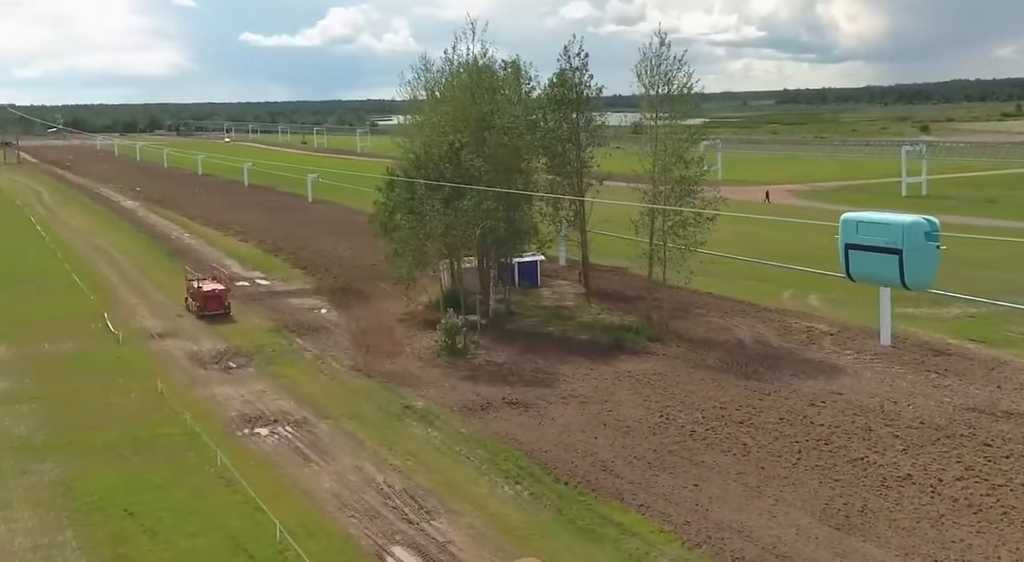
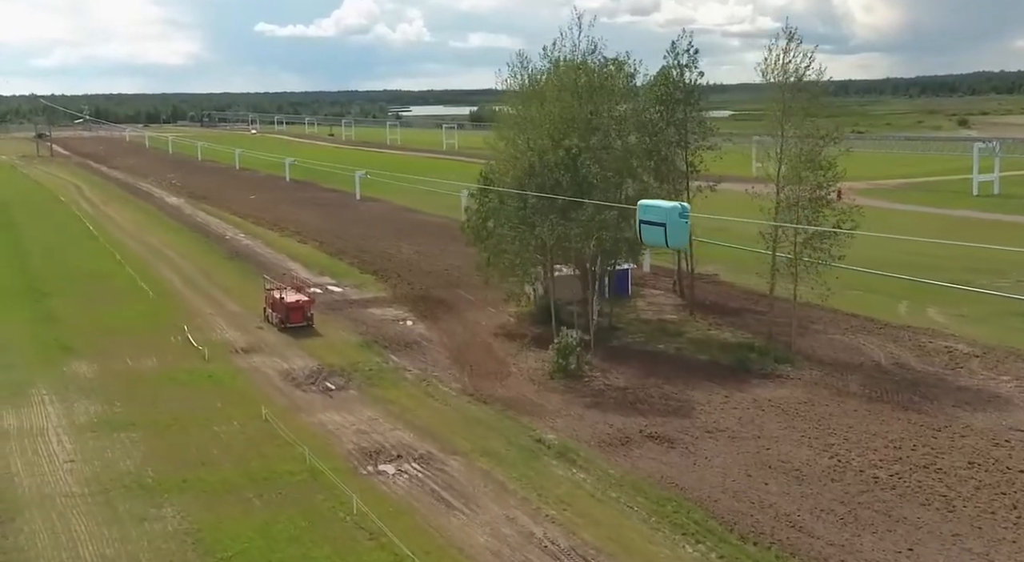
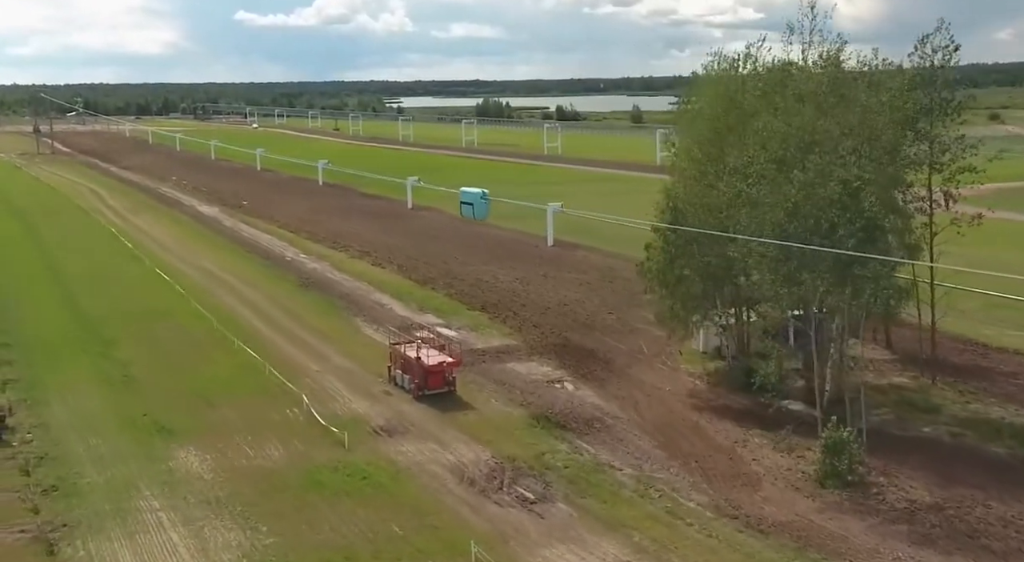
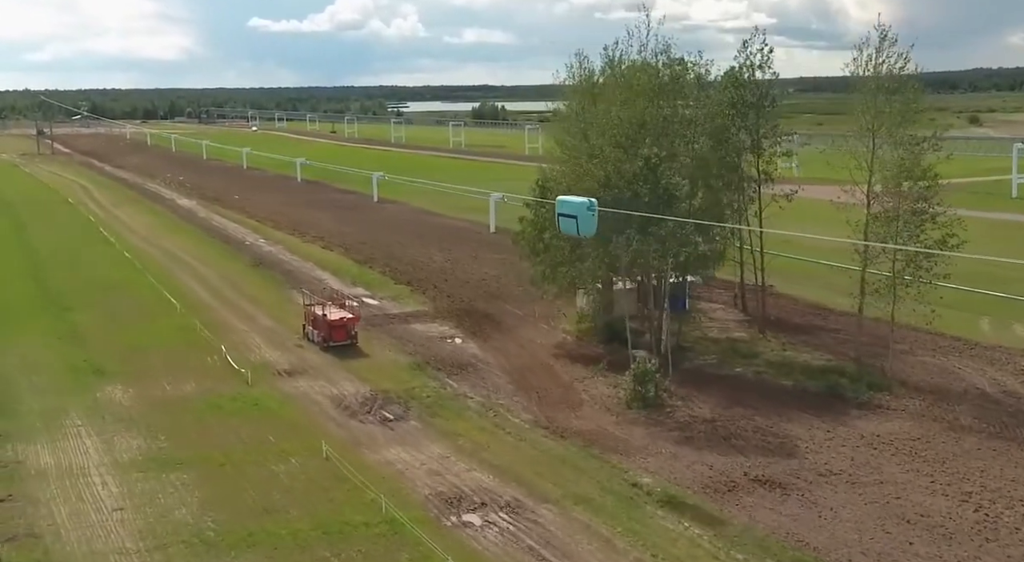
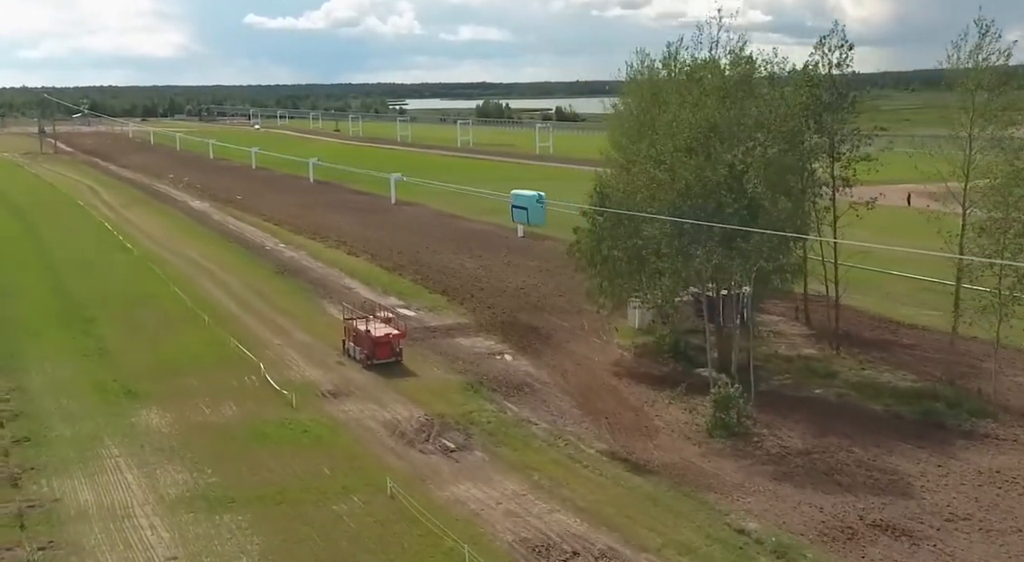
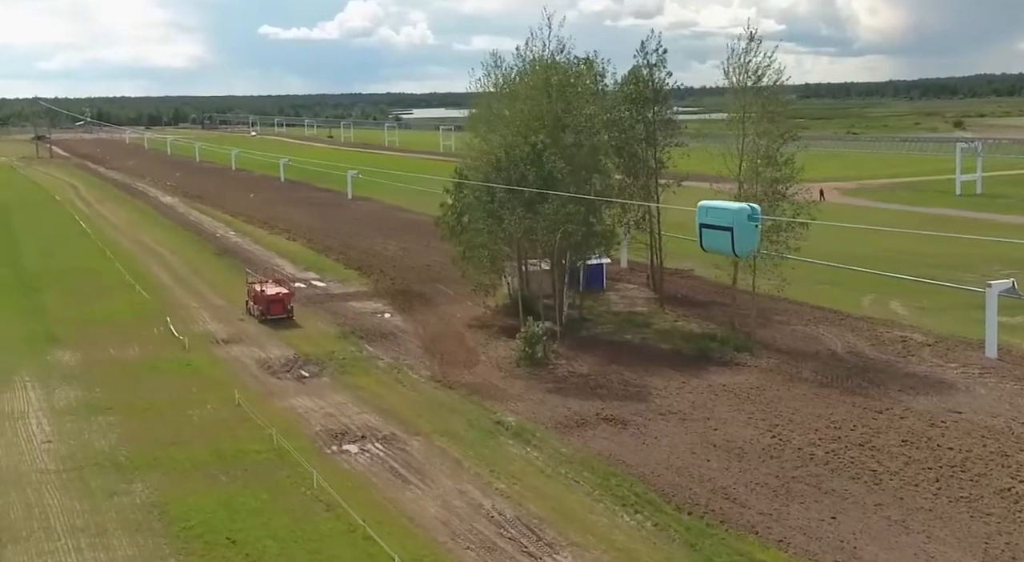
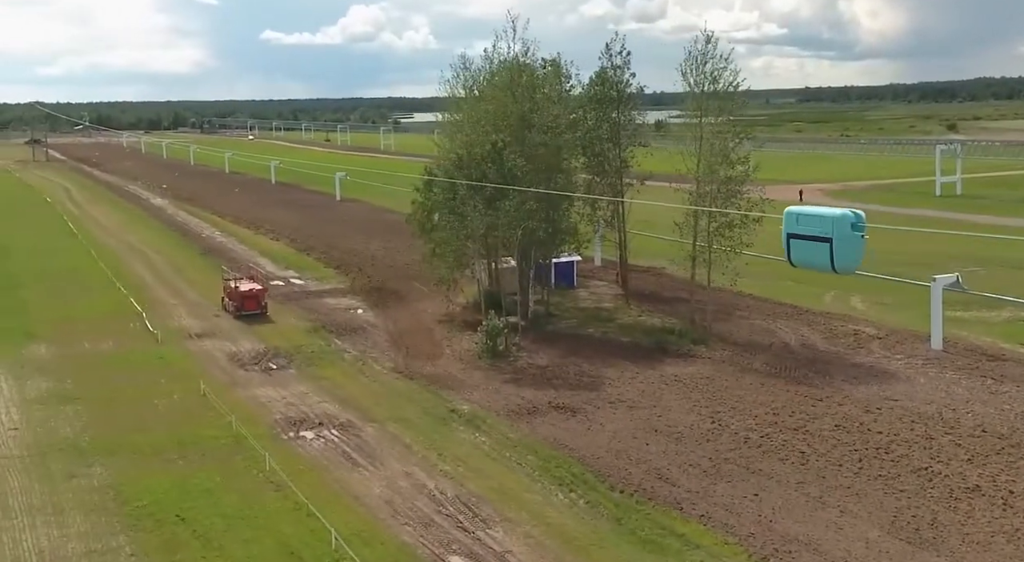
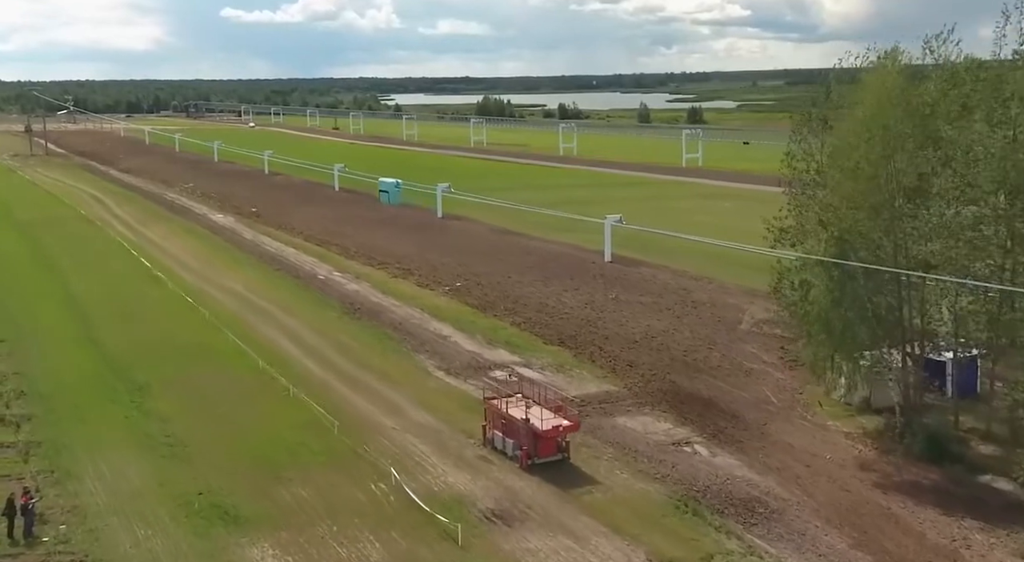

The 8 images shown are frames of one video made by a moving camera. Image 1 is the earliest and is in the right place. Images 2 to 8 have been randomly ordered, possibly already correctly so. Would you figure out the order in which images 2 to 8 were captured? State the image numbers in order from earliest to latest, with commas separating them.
7, 6, 2, 4, 5, 3, 8
